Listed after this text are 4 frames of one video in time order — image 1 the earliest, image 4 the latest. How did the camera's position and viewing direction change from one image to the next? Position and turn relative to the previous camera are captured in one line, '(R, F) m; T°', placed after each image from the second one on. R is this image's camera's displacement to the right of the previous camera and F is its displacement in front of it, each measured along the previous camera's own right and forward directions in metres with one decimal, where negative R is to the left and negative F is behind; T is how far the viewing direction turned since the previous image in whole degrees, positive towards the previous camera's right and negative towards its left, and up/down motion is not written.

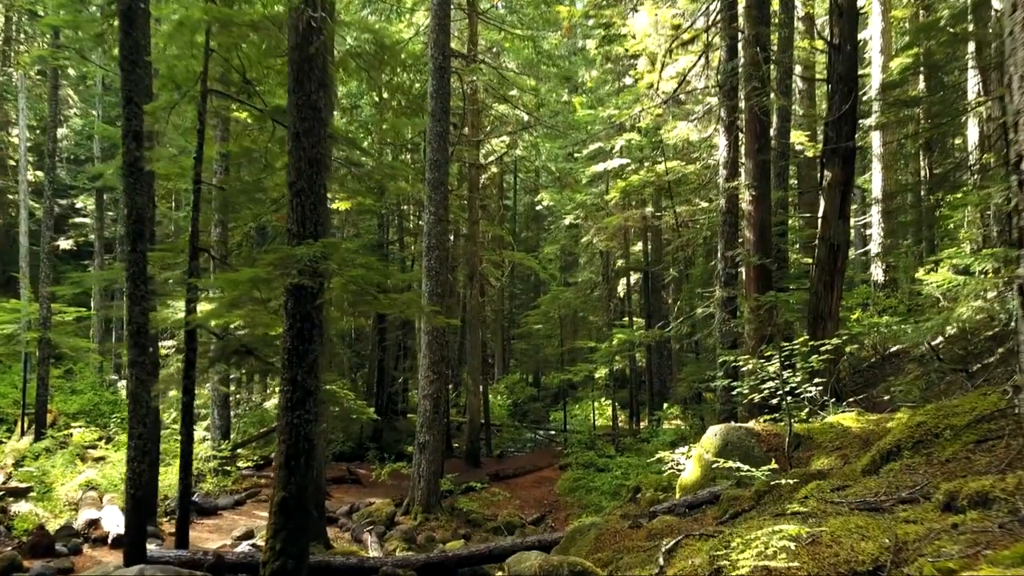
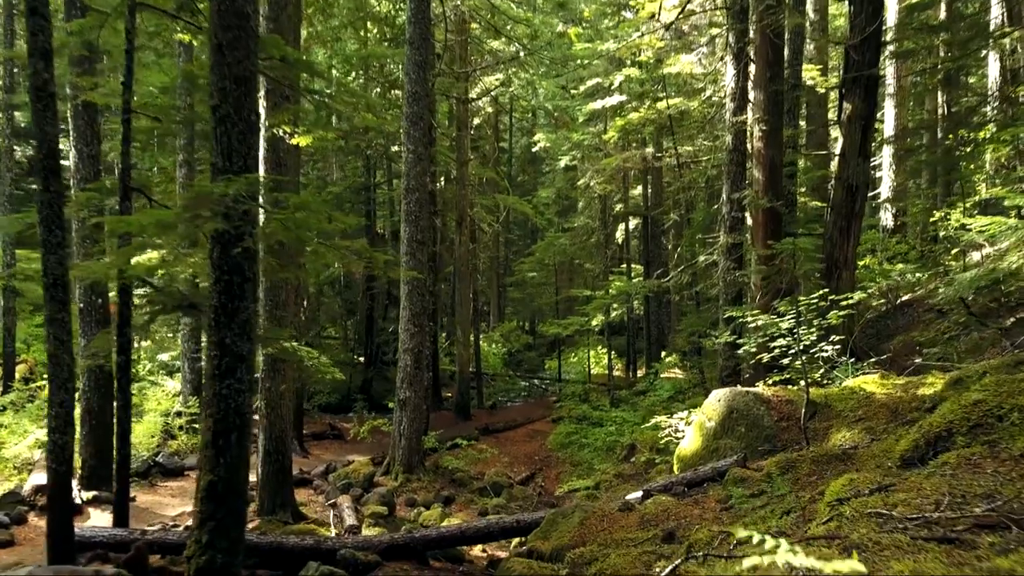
(+0.2, +0.9) m; 0°
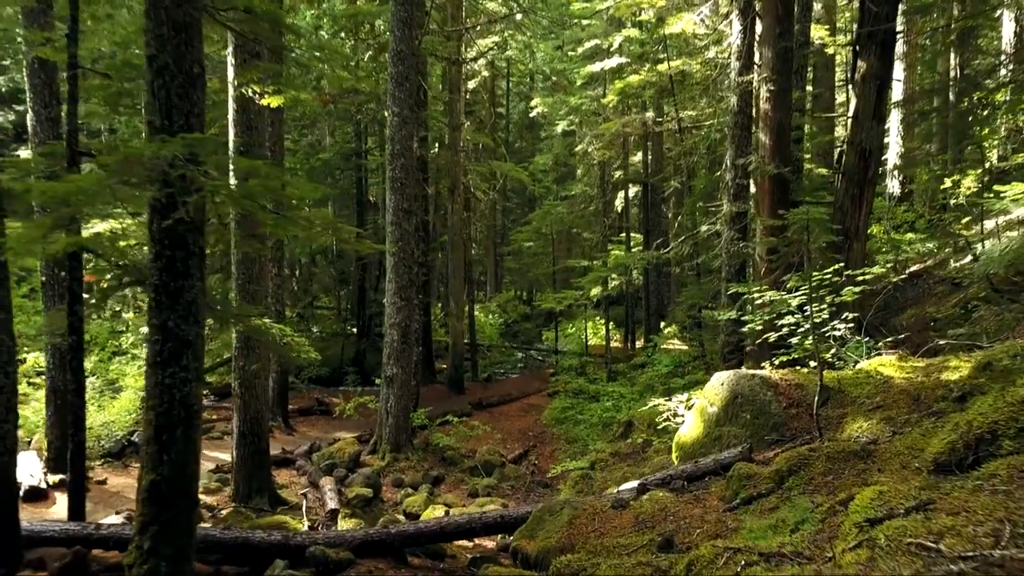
(+0.1, +0.5) m; 0°
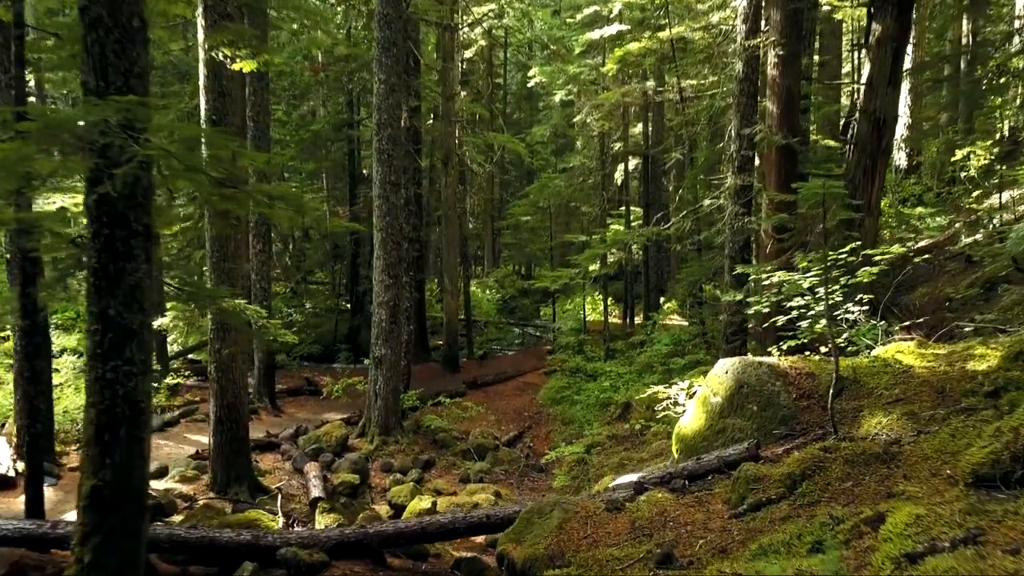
(+0.1, +0.4) m; 0°
